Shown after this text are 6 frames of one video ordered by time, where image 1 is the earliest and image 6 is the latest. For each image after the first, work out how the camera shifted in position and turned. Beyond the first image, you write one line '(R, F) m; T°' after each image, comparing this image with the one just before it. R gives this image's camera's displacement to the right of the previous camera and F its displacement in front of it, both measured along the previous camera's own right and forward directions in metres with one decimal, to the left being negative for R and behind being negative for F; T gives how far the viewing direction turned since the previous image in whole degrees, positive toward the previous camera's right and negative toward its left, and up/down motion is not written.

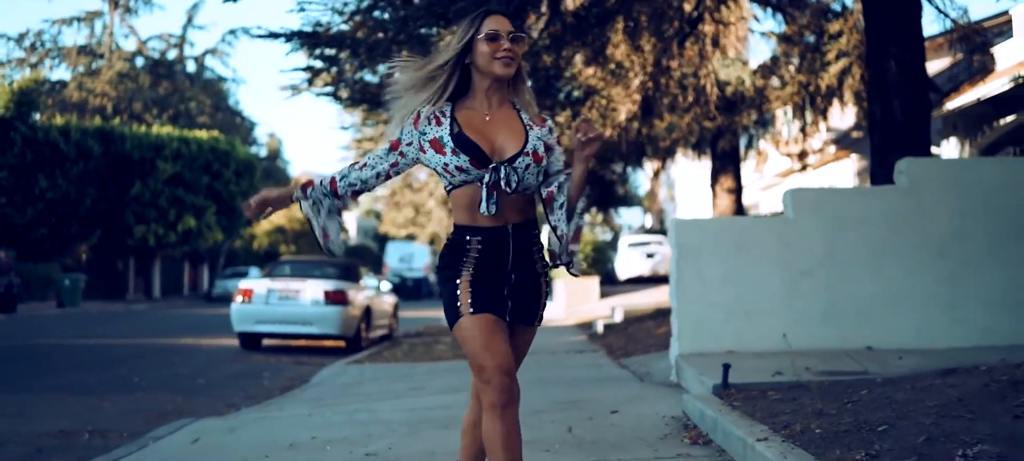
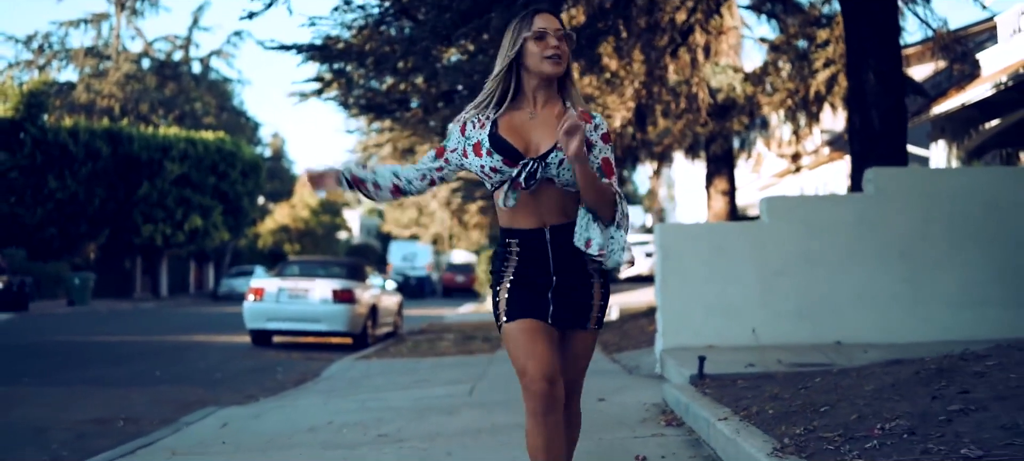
(0.0, -0.7) m; 0°
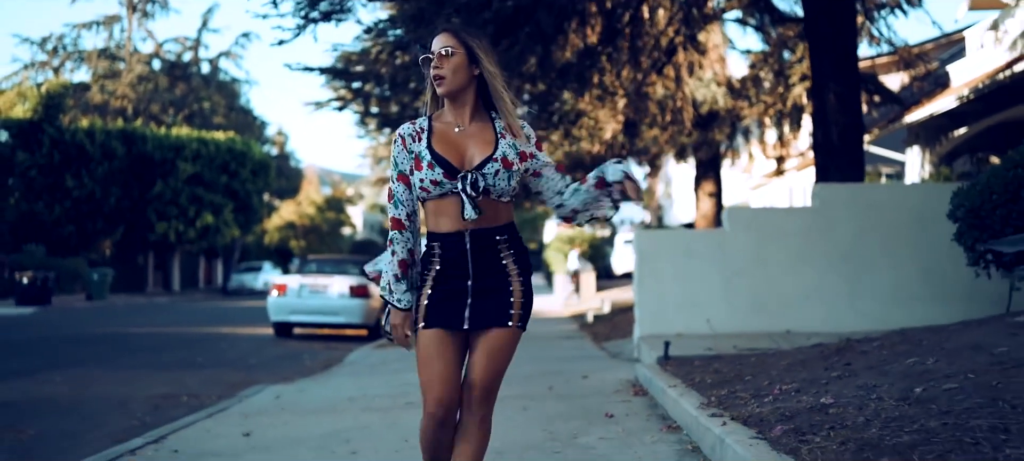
(0.0, -1.6) m; 0°
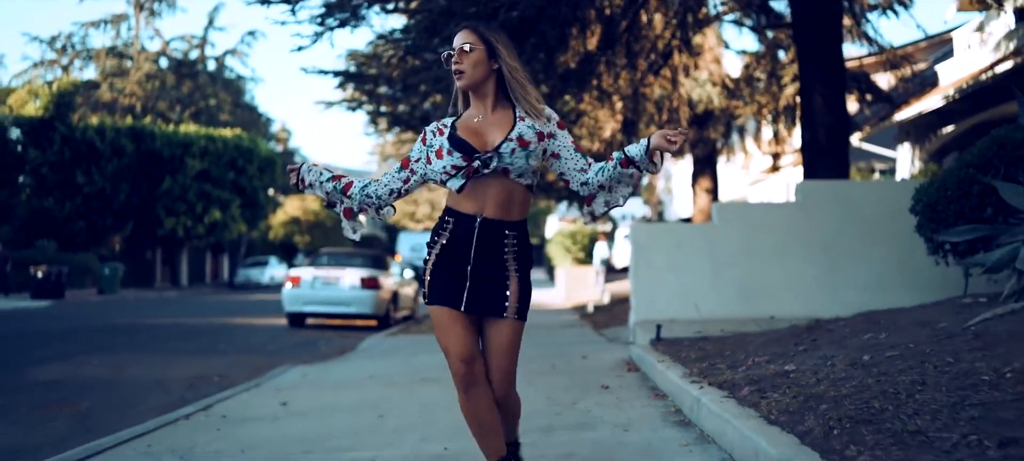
(0.0, -0.8) m; 0°
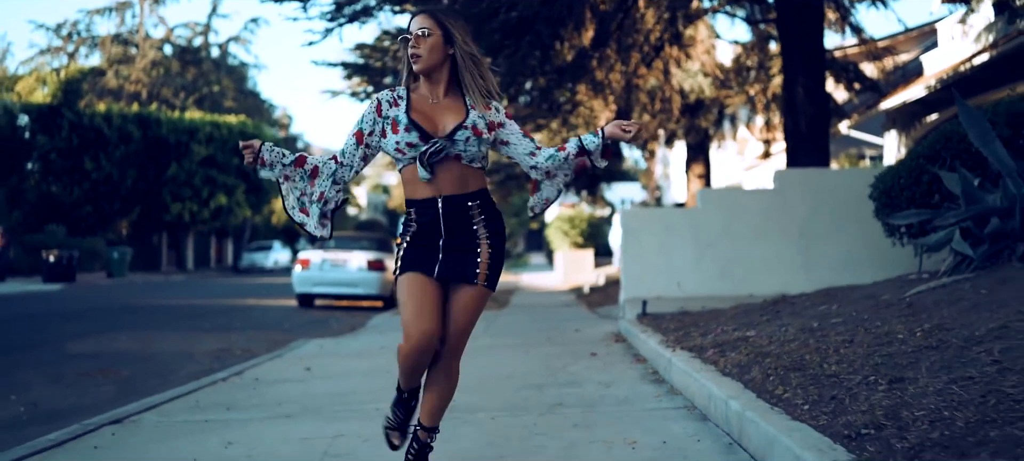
(0.0, -0.9) m; 0°
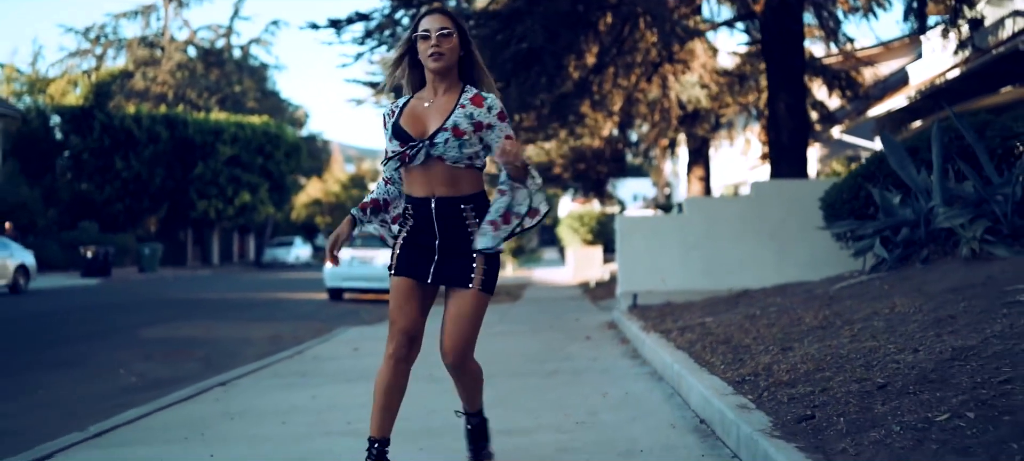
(0.0, -1.9) m; -1°
